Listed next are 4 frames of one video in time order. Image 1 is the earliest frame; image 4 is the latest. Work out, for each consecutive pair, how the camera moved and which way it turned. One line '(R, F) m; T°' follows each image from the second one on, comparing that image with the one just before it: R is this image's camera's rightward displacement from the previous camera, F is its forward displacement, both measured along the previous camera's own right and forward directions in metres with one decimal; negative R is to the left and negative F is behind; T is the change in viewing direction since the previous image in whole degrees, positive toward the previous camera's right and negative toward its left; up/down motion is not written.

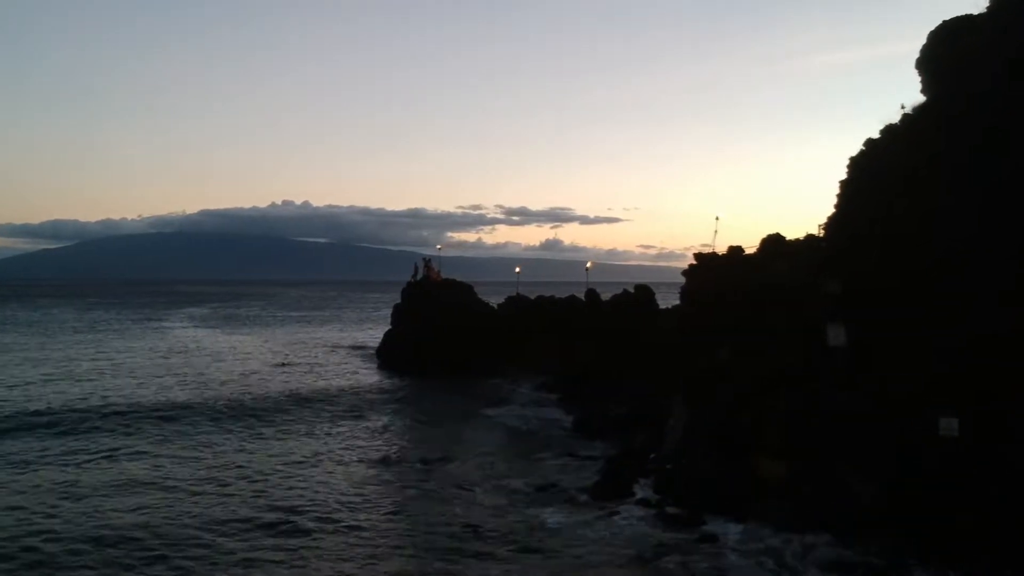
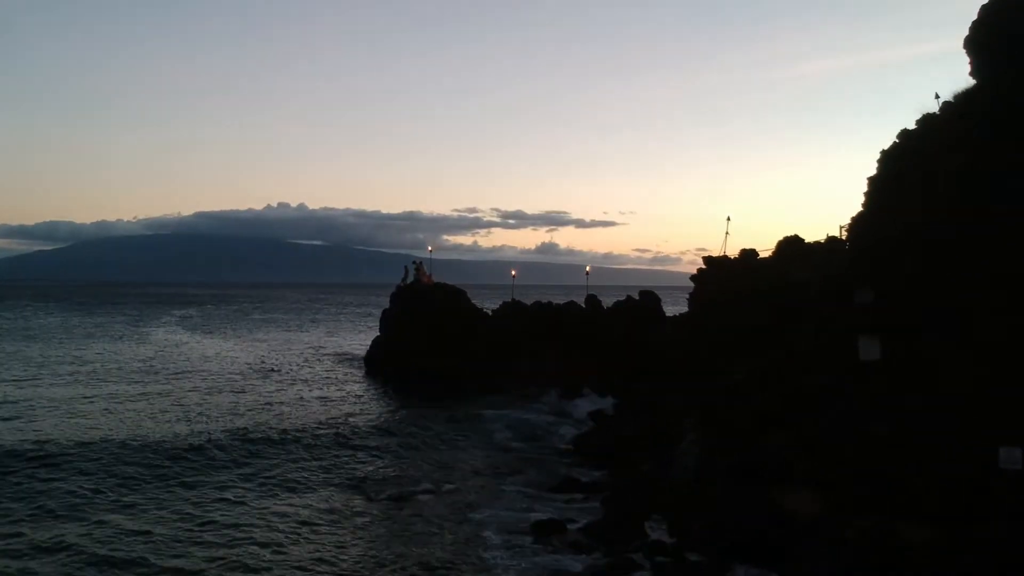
(0.0, +2.0) m; 0°
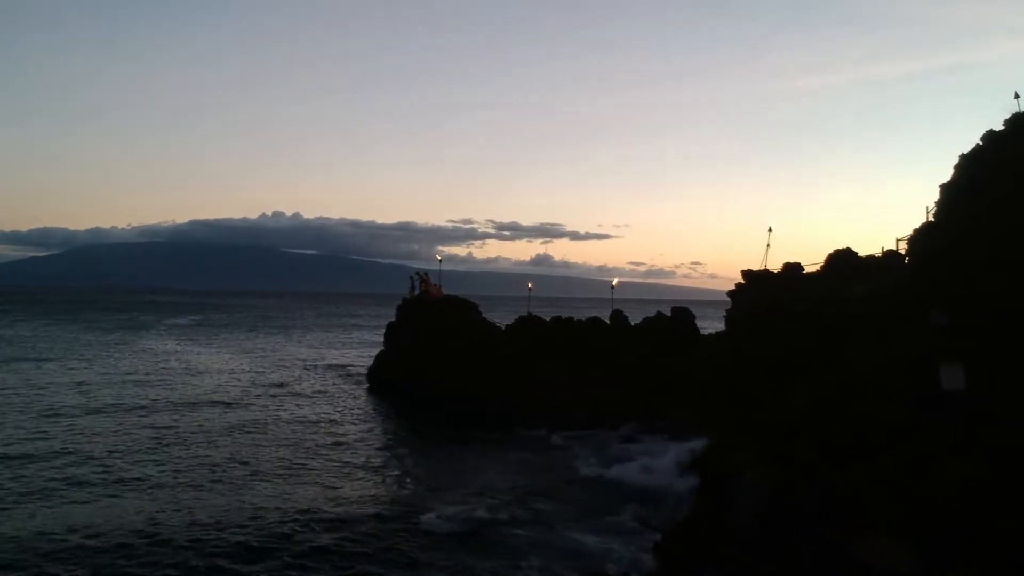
(-0.9, +2.0) m; 0°
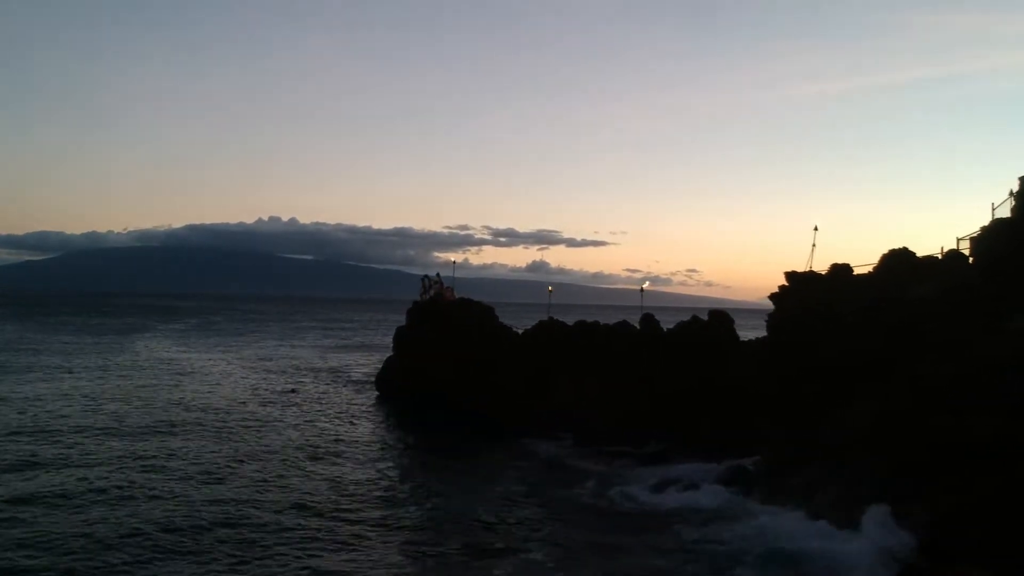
(-0.9, +1.6) m; 0°
